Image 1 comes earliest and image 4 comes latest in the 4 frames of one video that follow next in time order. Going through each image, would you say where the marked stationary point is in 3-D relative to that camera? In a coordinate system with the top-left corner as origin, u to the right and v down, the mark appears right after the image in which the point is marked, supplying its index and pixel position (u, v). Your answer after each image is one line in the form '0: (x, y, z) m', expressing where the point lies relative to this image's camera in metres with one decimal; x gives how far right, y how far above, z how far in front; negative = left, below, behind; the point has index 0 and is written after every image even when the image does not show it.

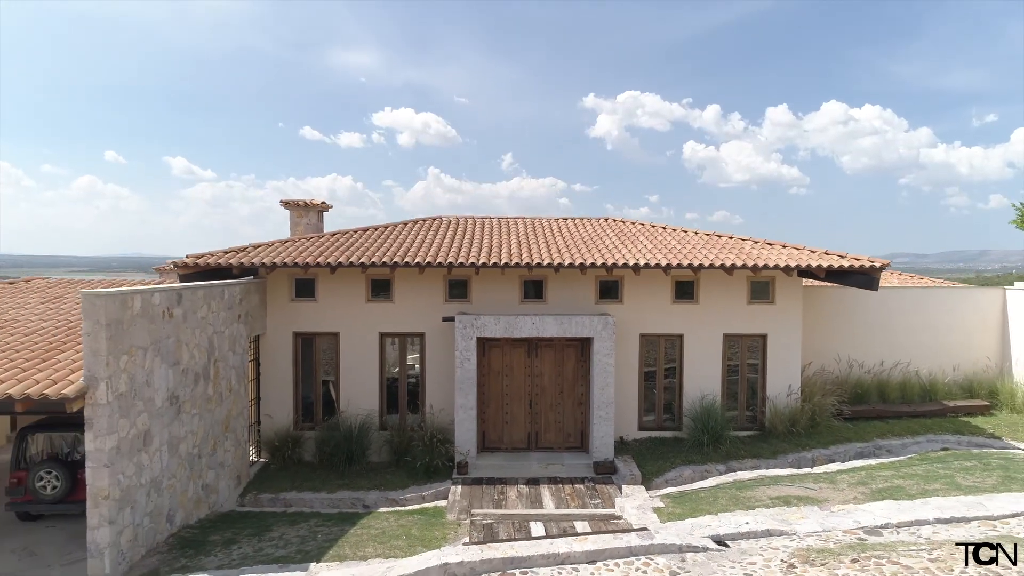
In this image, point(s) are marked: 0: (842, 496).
0: (+4.3, -2.7, +7.6) m
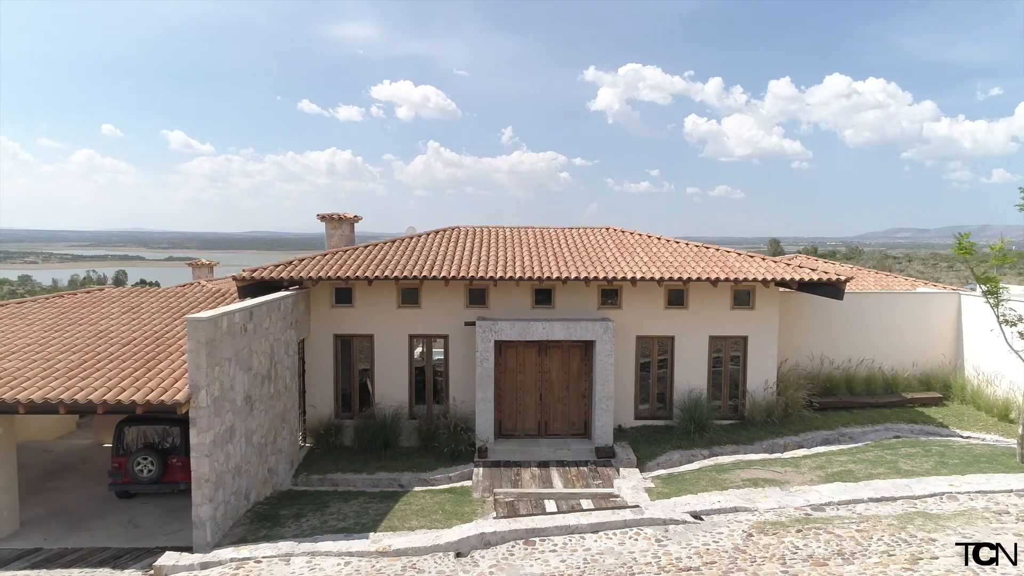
0: (+4.6, -3.0, +9.2) m
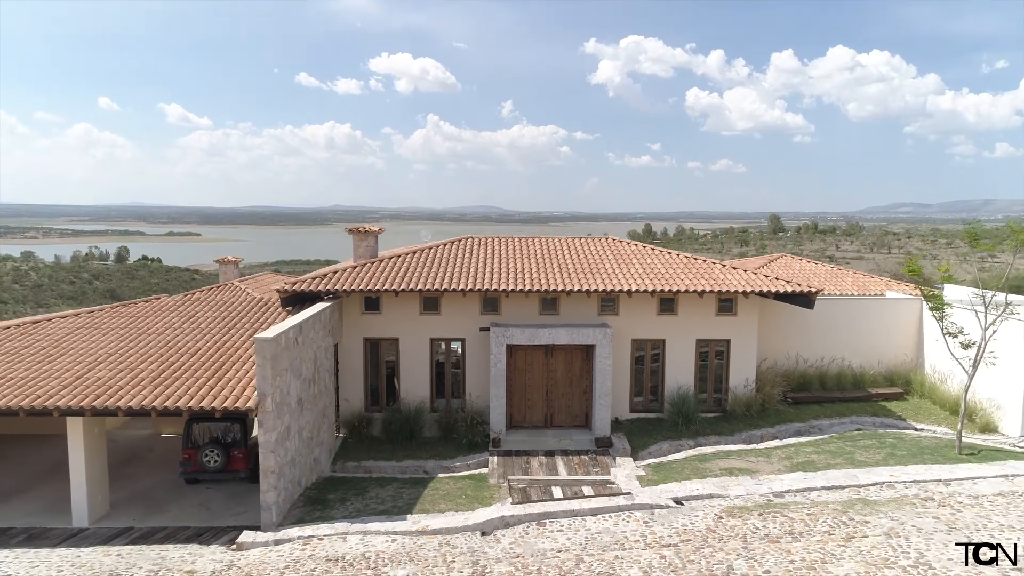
0: (+4.8, -3.4, +10.8) m
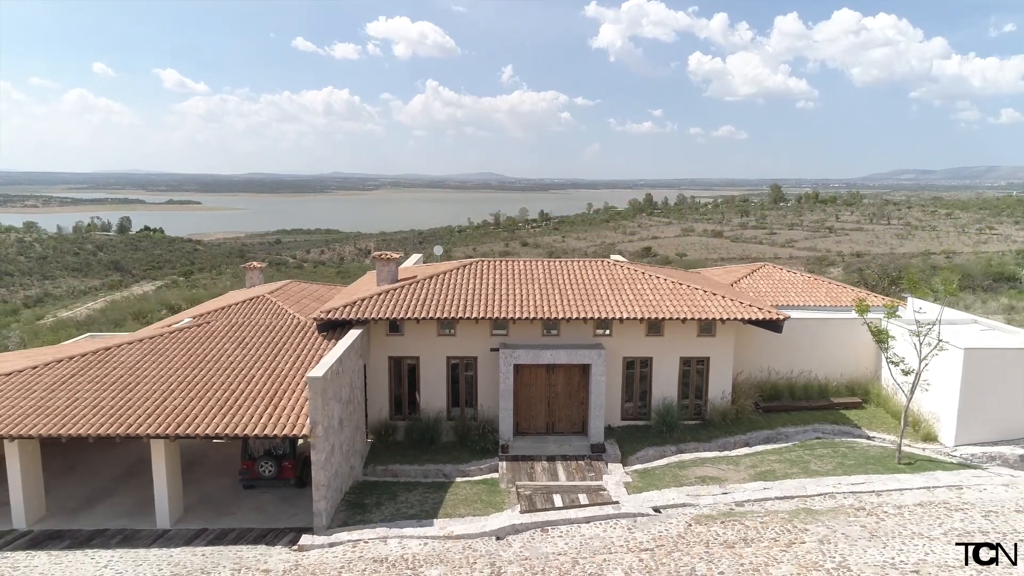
0: (+5.0, -4.2, +12.8) m
